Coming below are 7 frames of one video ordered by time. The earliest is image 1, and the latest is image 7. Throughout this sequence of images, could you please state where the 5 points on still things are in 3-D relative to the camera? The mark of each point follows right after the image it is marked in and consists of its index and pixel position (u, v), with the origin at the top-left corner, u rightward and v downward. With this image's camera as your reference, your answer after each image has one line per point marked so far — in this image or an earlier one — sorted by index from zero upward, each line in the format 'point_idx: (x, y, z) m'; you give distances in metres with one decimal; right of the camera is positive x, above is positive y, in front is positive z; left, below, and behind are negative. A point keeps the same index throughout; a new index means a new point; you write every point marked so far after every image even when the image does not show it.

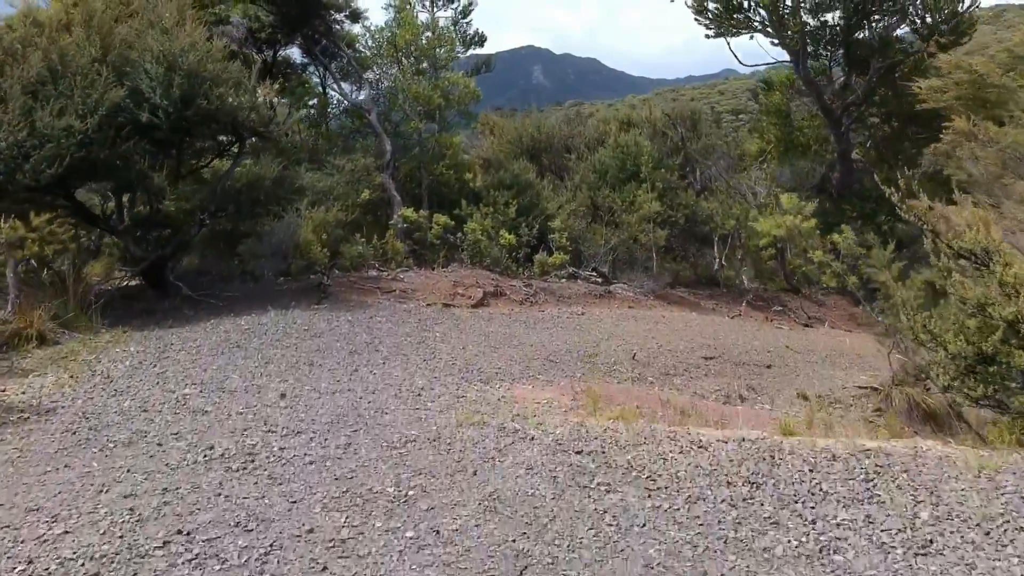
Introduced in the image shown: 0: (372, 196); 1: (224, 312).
0: (-1.3, +0.9, +10.3) m
1: (-2.0, -0.2, +7.3) m
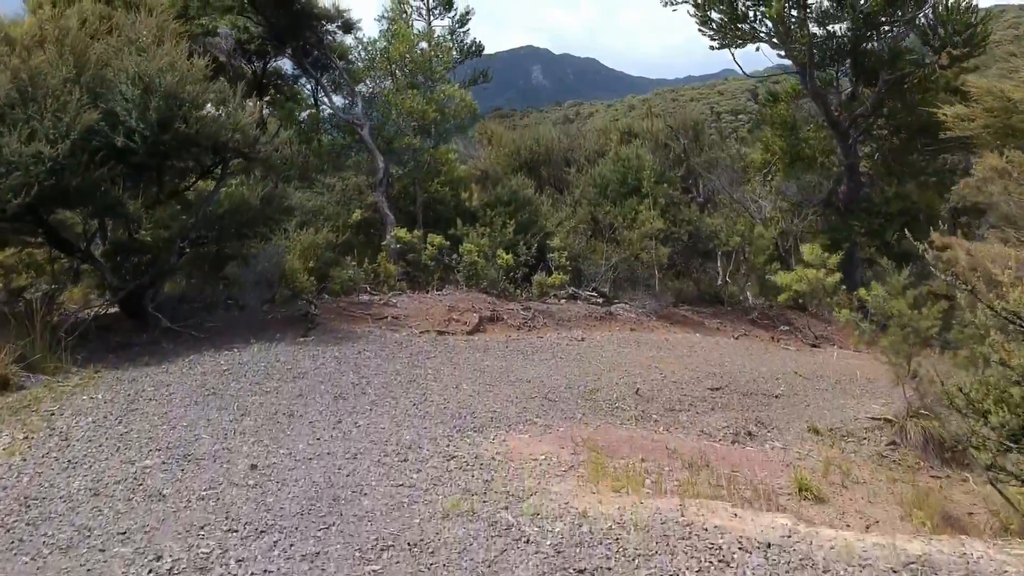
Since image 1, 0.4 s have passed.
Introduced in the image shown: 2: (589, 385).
0: (-1.4, +0.7, +9.9) m
1: (-2.0, -0.4, +6.9) m
2: (+0.5, -0.6, +7.1) m
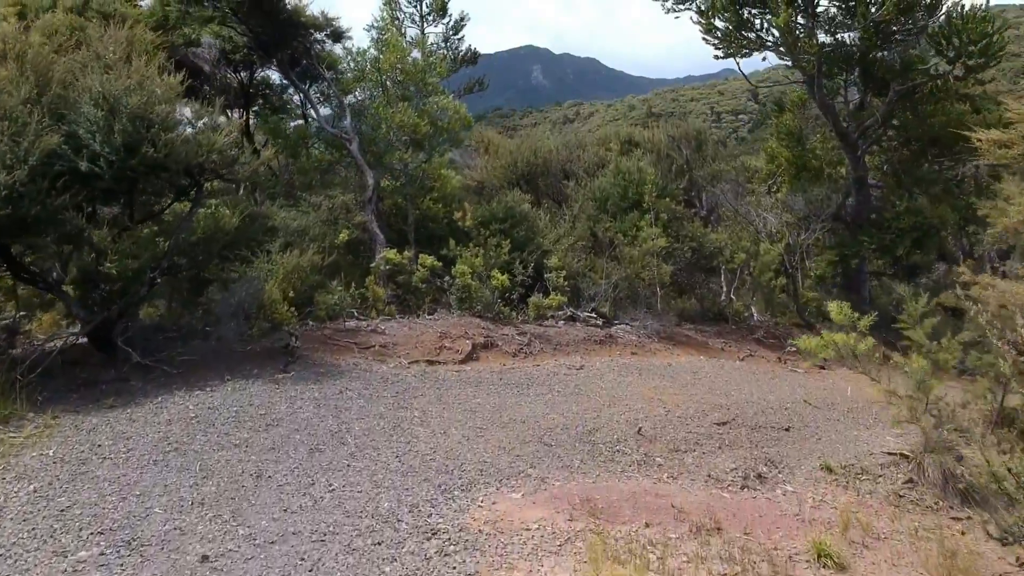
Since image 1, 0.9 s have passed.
0: (-1.4, +0.5, +9.5) m
1: (-2.0, -0.6, +6.5) m
2: (+0.5, -0.8, +6.6) m
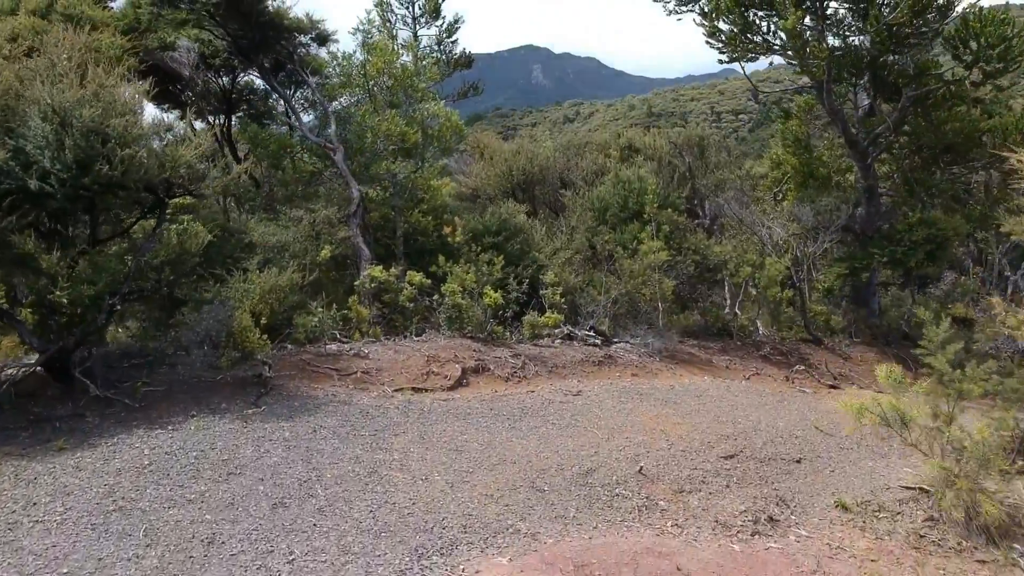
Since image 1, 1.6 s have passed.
0: (-1.5, +0.3, +8.9) m
1: (-2.1, -0.7, +5.9) m
2: (+0.4, -1.0, +6.1) m
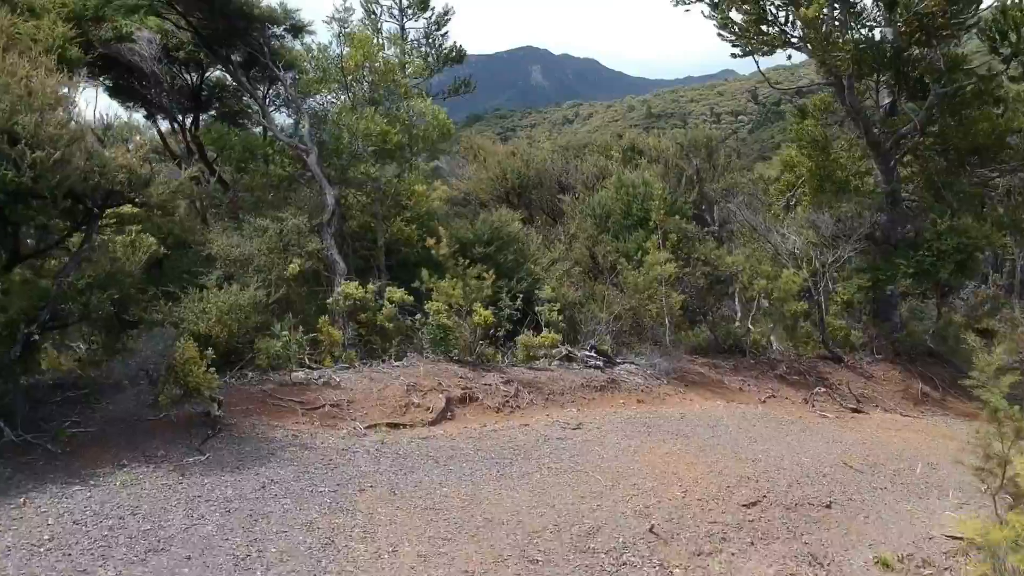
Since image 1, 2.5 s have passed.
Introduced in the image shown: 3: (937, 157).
0: (-1.5, +0.2, +8.0) m
1: (-2.1, -0.9, +5.0) m
2: (+0.3, -1.1, +5.2) m
3: (+4.6, +1.4, +11.5) m
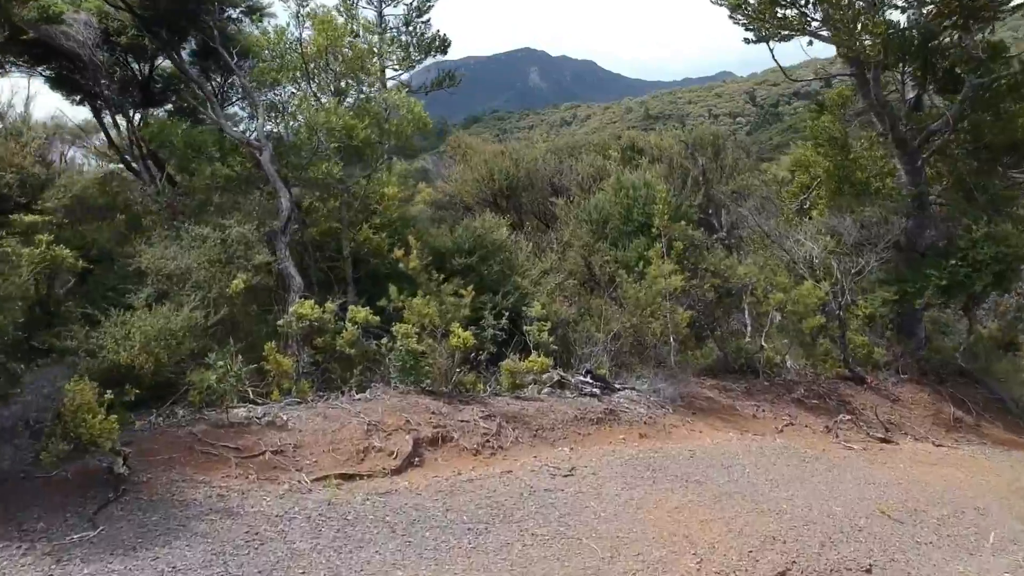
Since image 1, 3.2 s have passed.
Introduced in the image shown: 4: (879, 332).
0: (-1.6, +0.1, +6.9) m
1: (-2.2, -1.0, +3.9) m
2: (+0.2, -1.2, +4.1) m
3: (+4.4, +1.3, +10.4) m
4: (+3.8, -0.4, +11.1) m
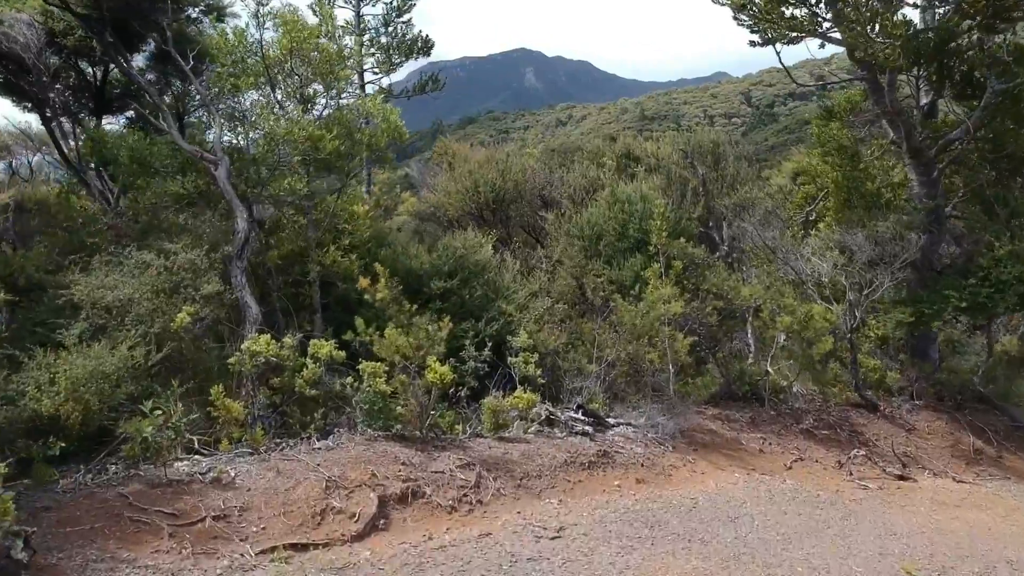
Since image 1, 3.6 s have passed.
0: (-1.7, -0.1, +6.2) m
1: (-2.3, -1.2, +3.2) m
2: (+0.1, -1.4, +3.4) m
3: (+4.3, +1.1, +9.7) m
4: (+3.7, -0.6, +10.4) m
